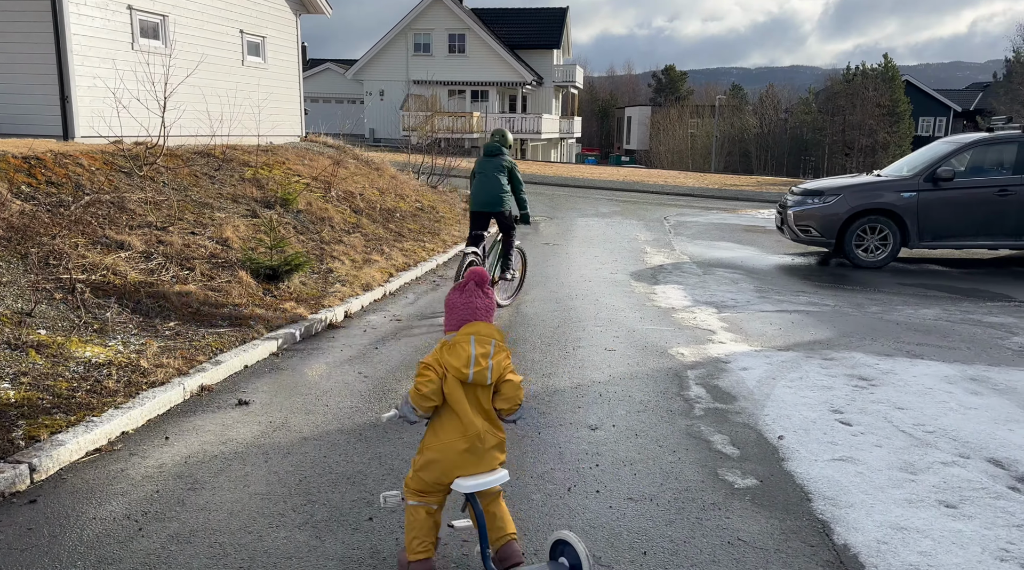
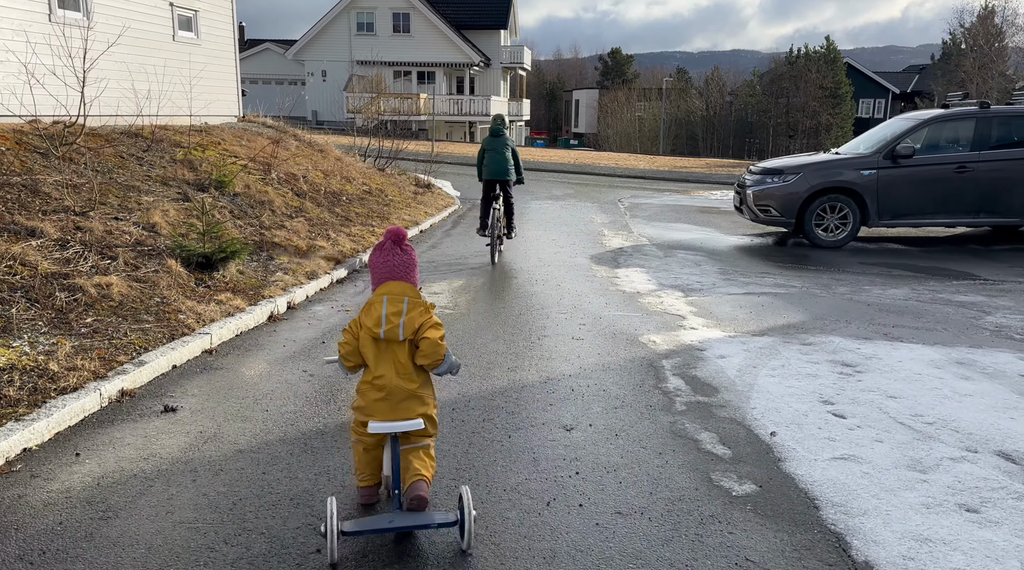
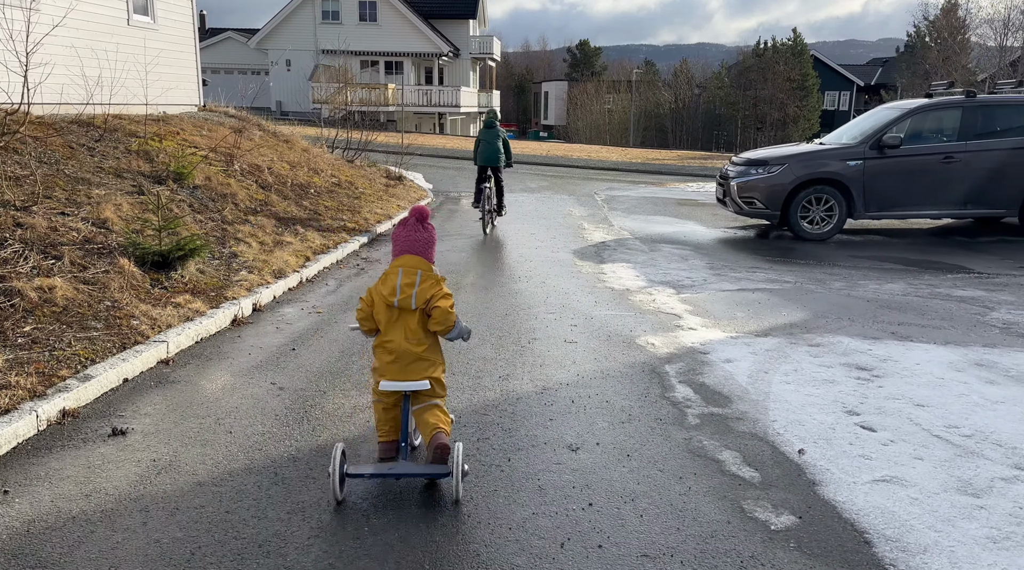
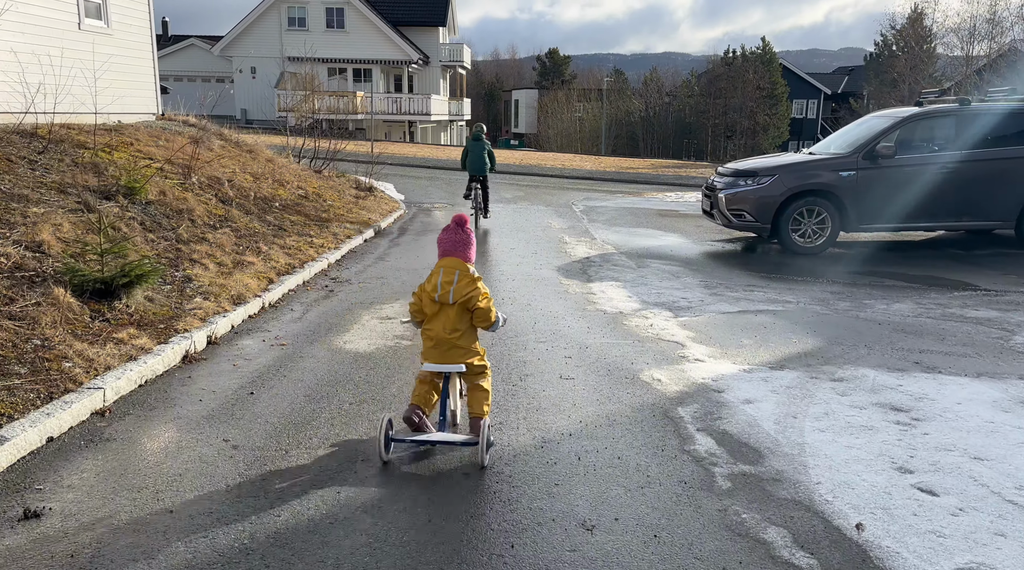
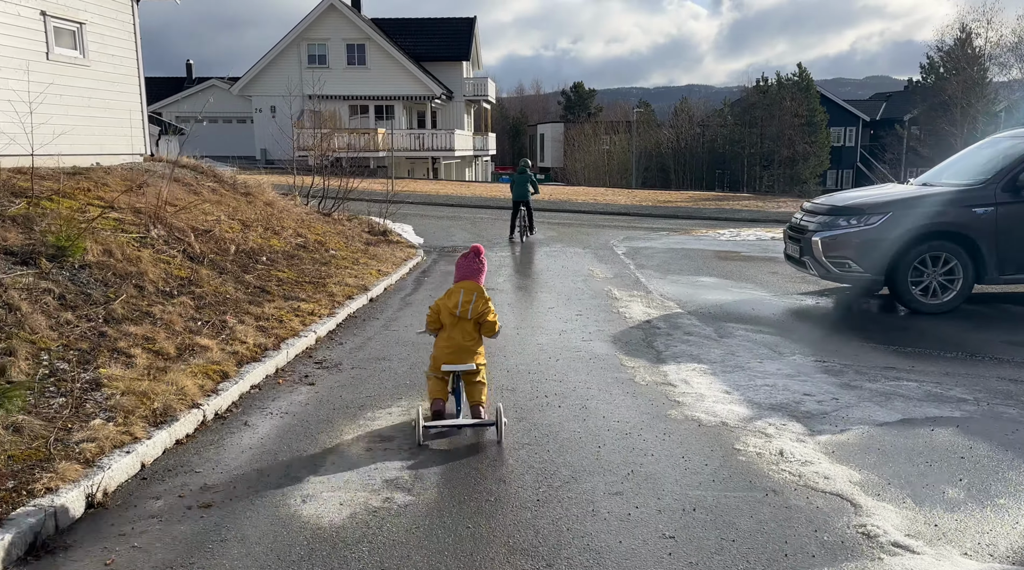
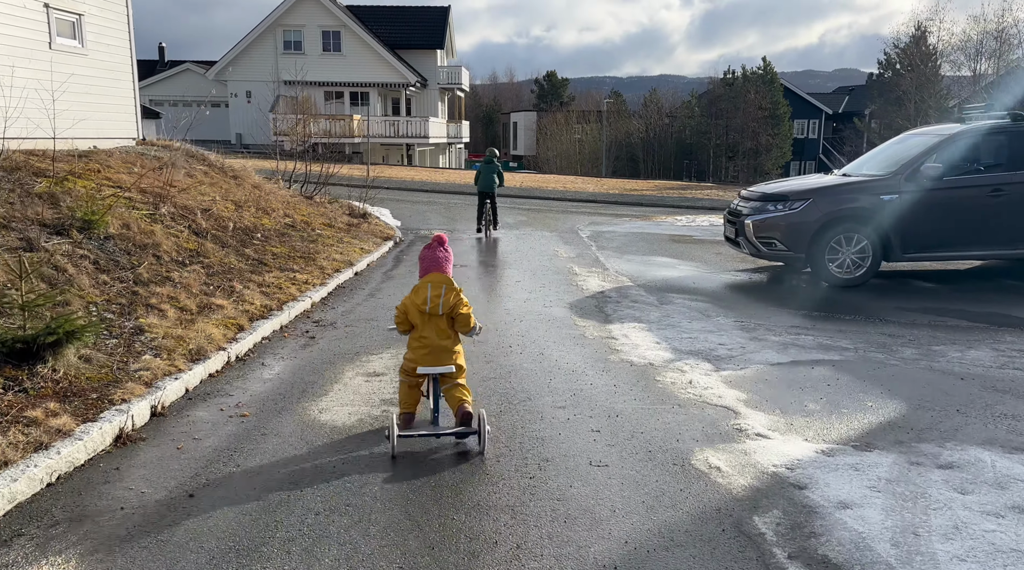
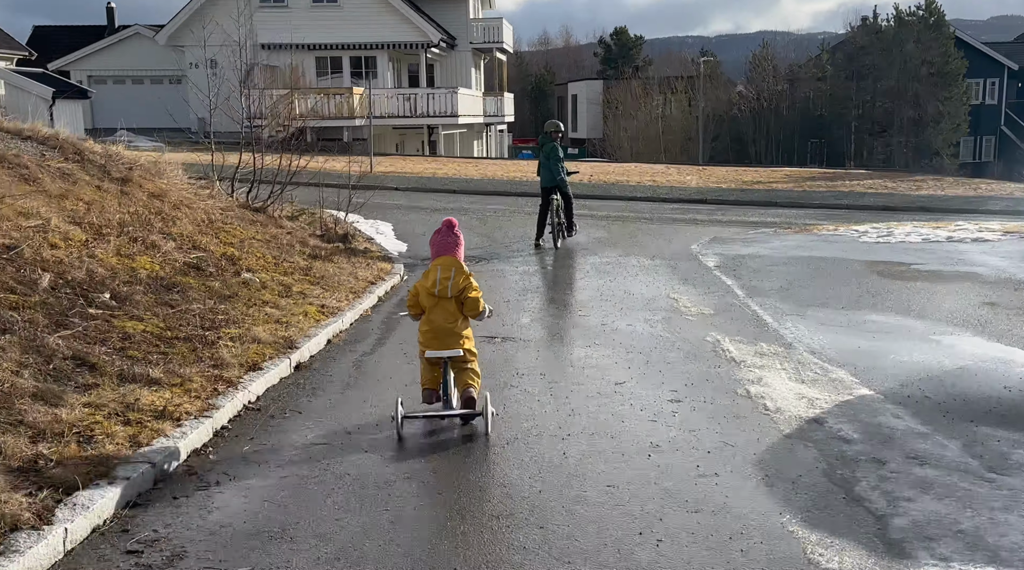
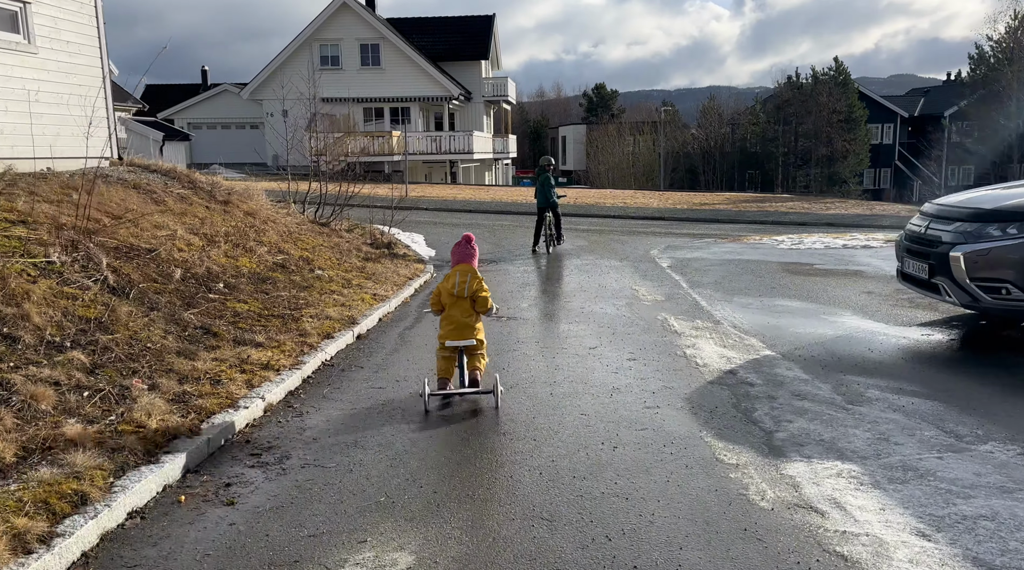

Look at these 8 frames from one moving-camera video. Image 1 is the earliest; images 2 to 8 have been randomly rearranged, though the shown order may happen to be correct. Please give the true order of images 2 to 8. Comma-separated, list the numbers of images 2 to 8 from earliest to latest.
2, 3, 4, 6, 5, 8, 7
